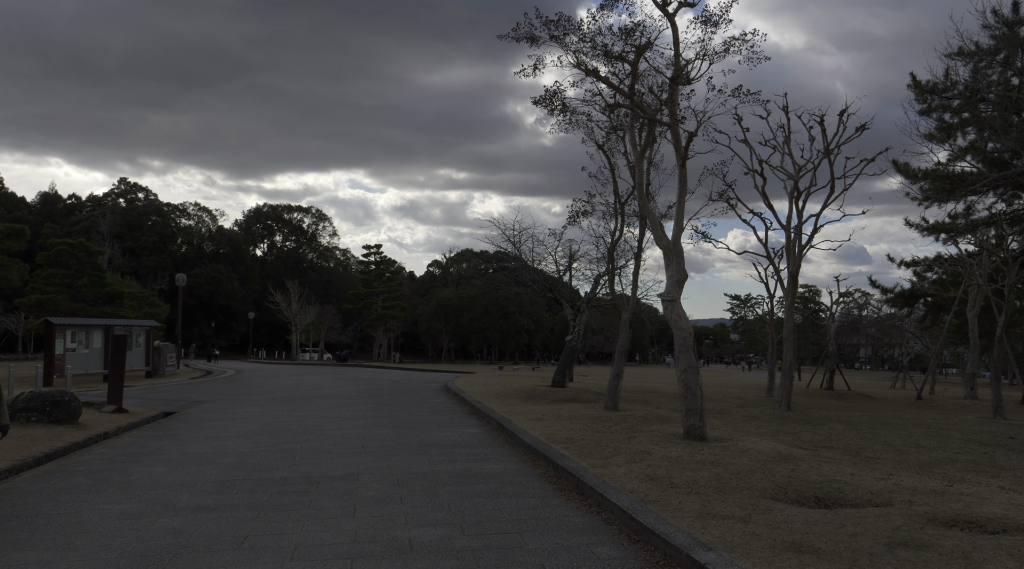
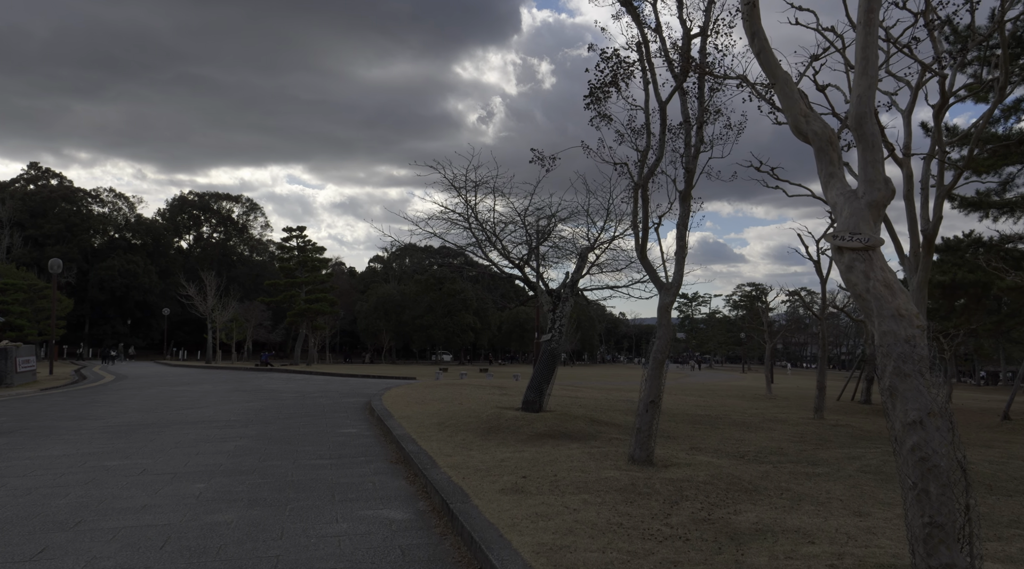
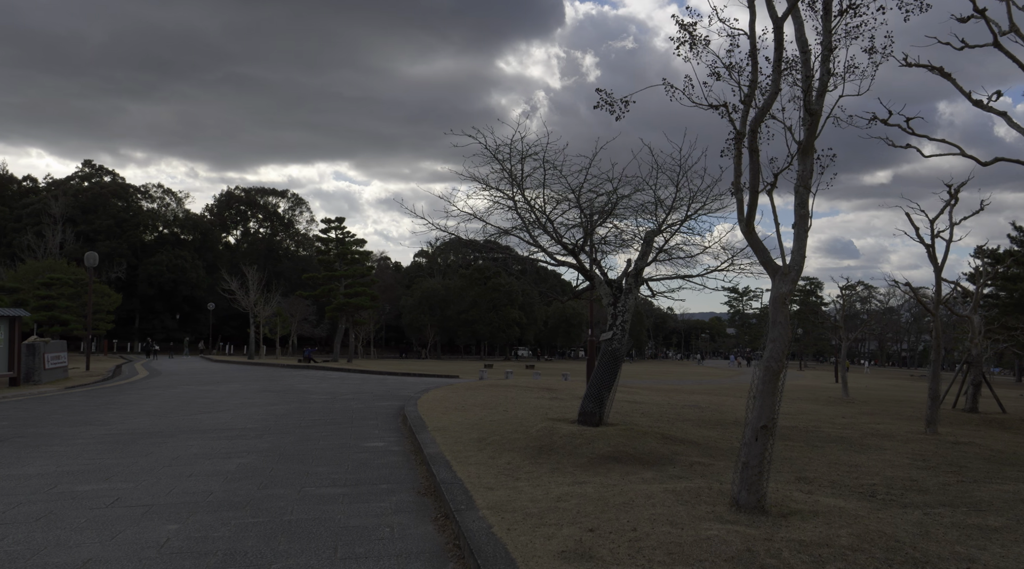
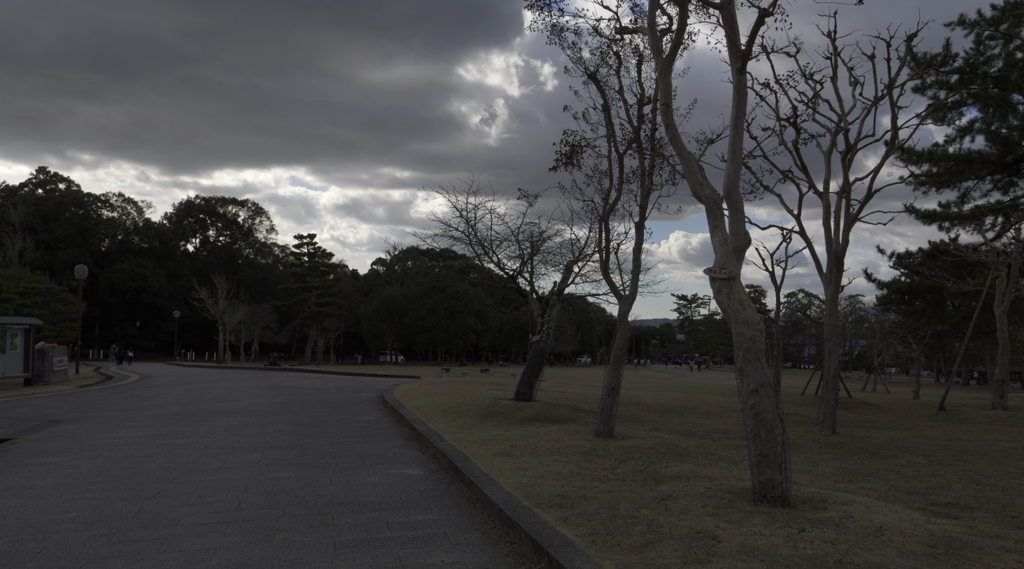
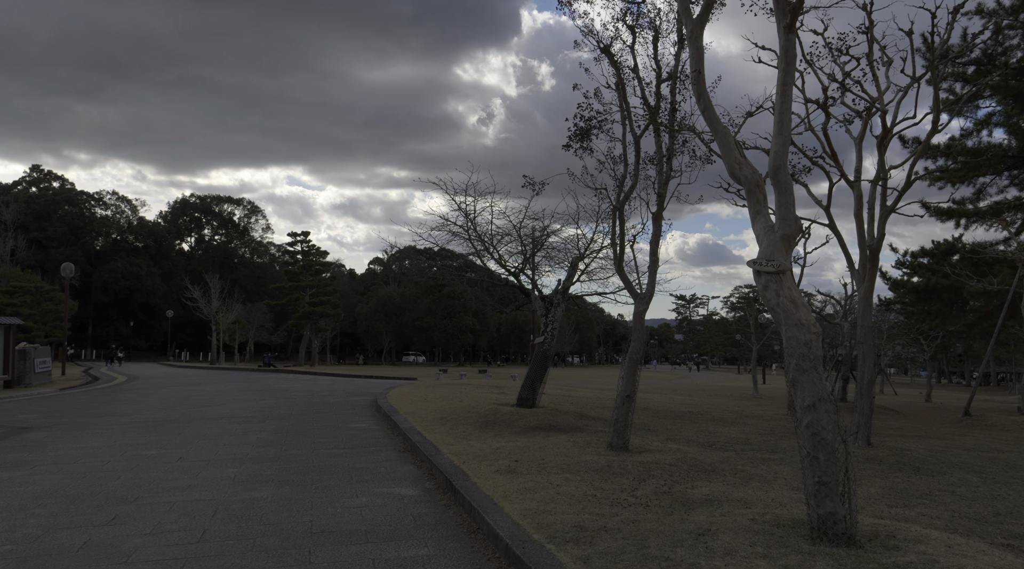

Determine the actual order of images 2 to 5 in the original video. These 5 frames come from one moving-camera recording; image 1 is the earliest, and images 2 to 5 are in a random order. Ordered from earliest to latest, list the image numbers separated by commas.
4, 5, 2, 3
